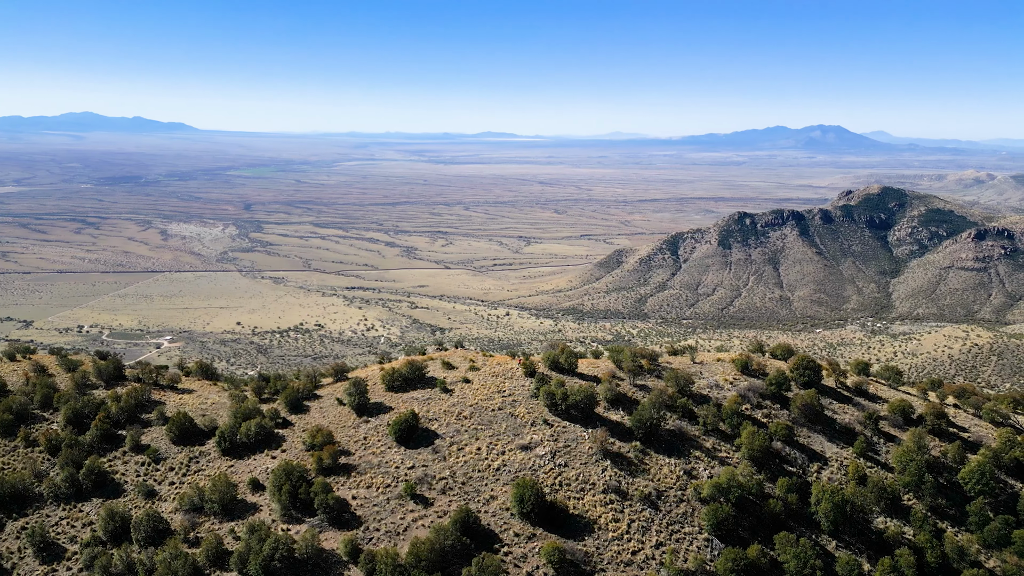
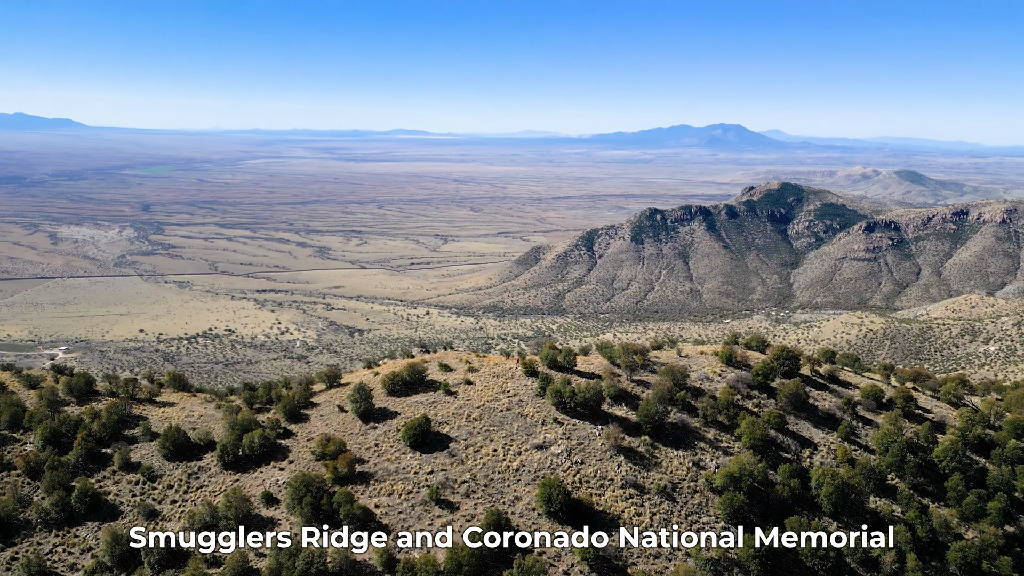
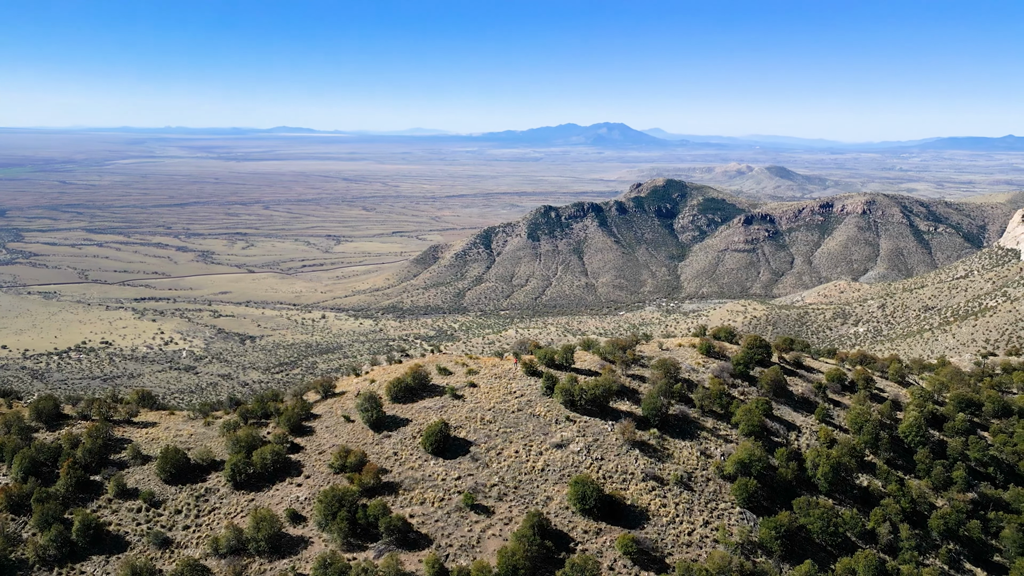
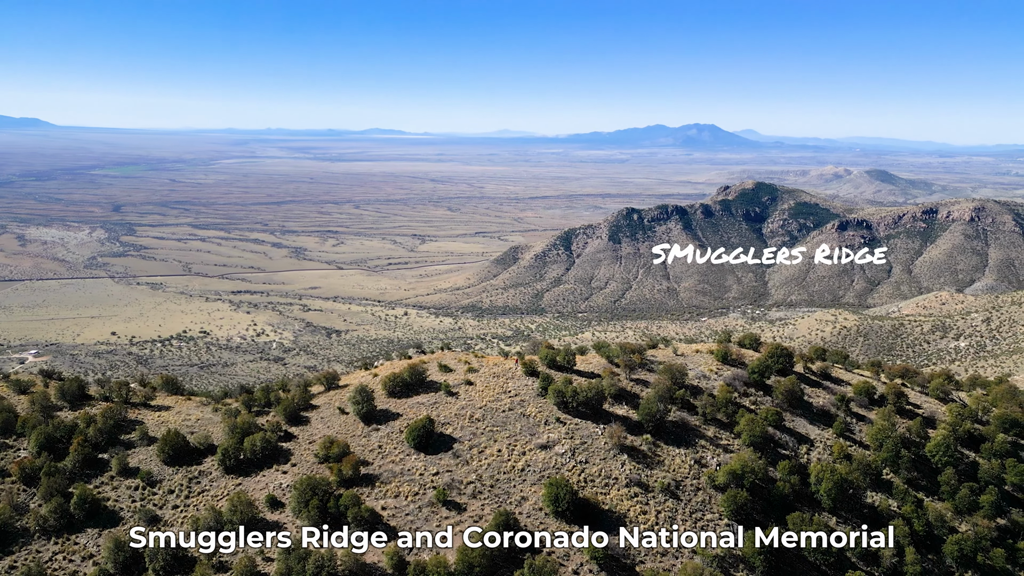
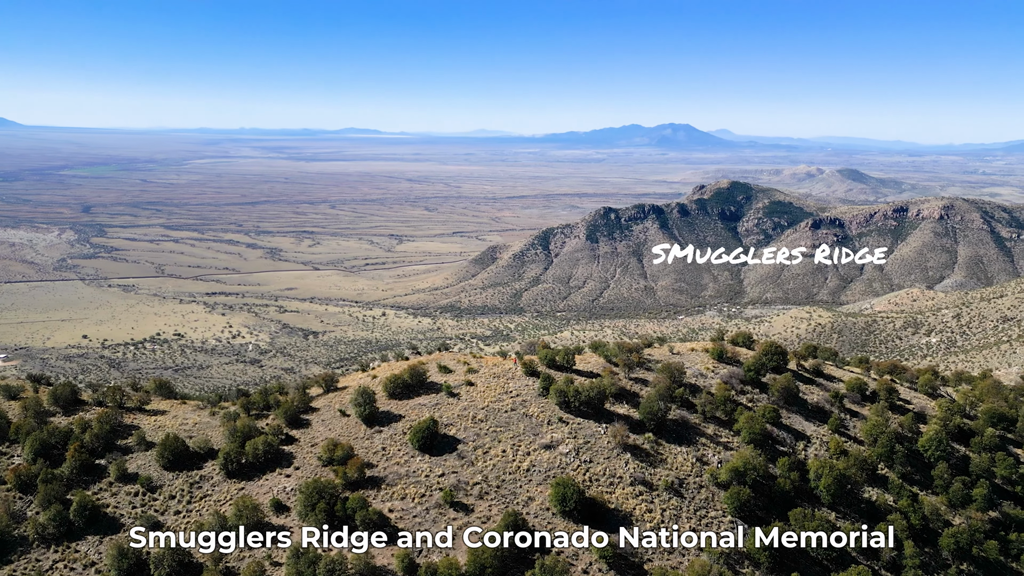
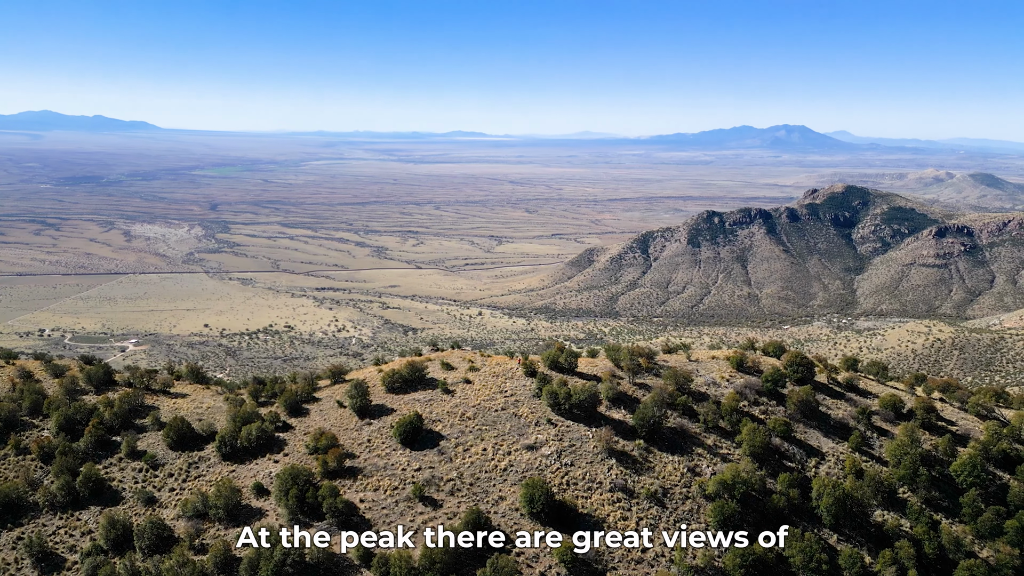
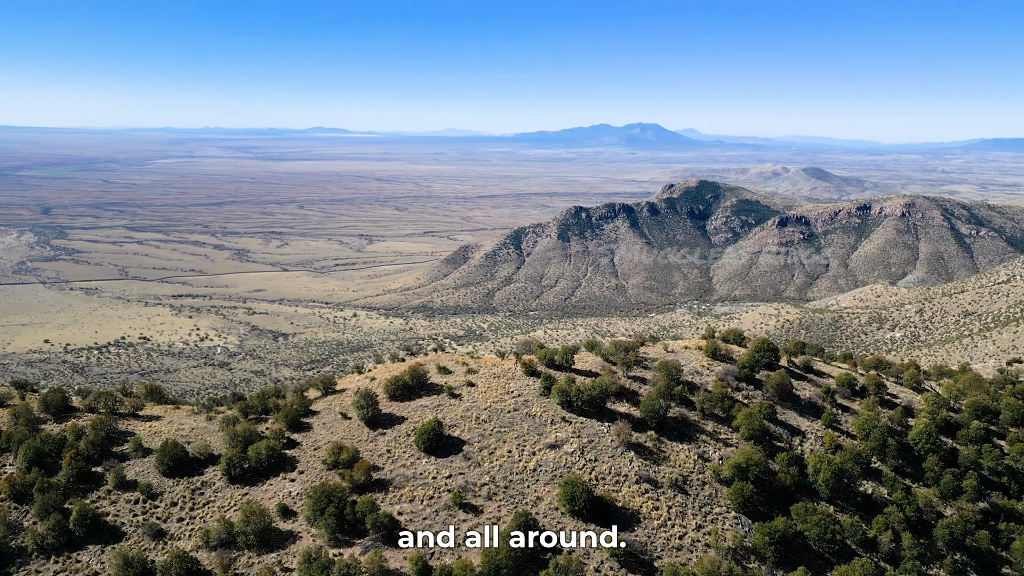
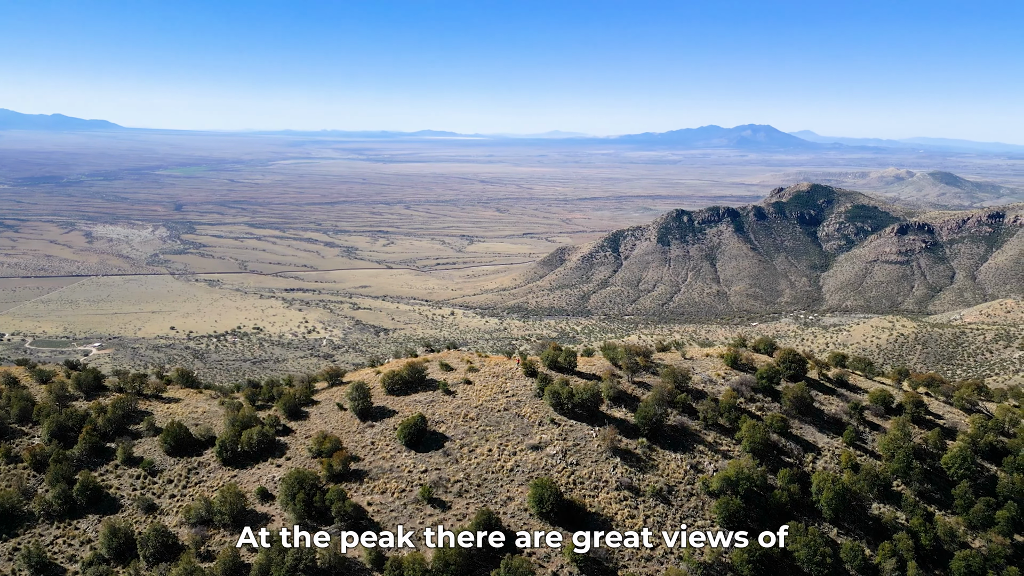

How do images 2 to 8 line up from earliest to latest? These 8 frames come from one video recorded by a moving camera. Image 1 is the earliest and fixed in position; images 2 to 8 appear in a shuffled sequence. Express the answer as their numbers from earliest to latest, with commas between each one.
6, 8, 2, 4, 5, 7, 3
